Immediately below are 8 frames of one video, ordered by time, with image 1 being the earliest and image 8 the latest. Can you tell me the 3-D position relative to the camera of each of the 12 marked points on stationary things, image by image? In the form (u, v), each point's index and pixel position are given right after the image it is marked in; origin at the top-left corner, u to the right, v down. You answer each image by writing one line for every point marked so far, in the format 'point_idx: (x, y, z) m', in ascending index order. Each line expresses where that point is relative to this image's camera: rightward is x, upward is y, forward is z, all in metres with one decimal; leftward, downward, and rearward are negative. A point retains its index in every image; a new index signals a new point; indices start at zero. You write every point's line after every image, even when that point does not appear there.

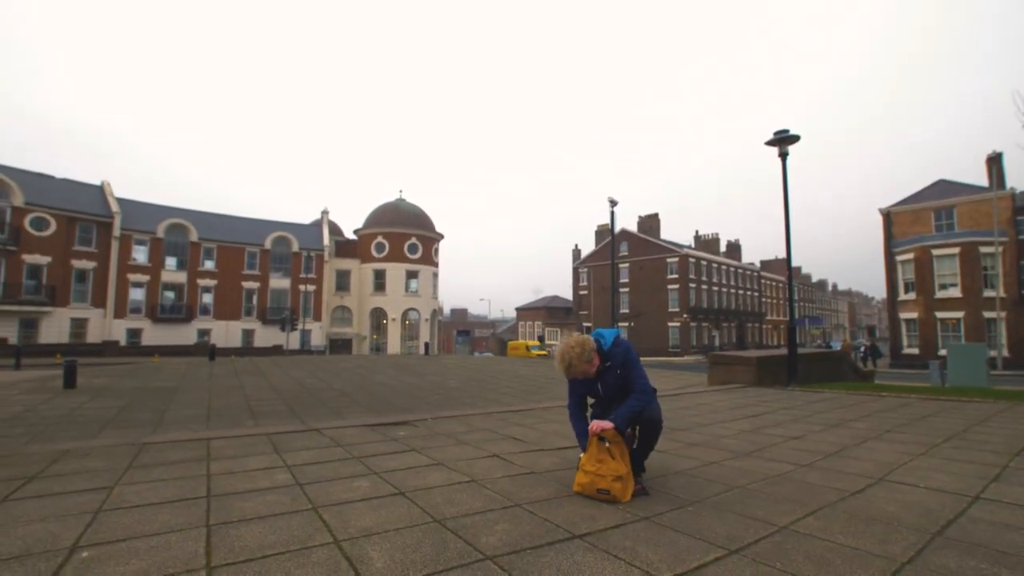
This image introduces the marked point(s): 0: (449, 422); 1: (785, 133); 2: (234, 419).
0: (-0.7, -1.6, +6.0) m
1: (+6.1, +3.4, +11.0) m
2: (-4.7, -2.2, +8.4) m
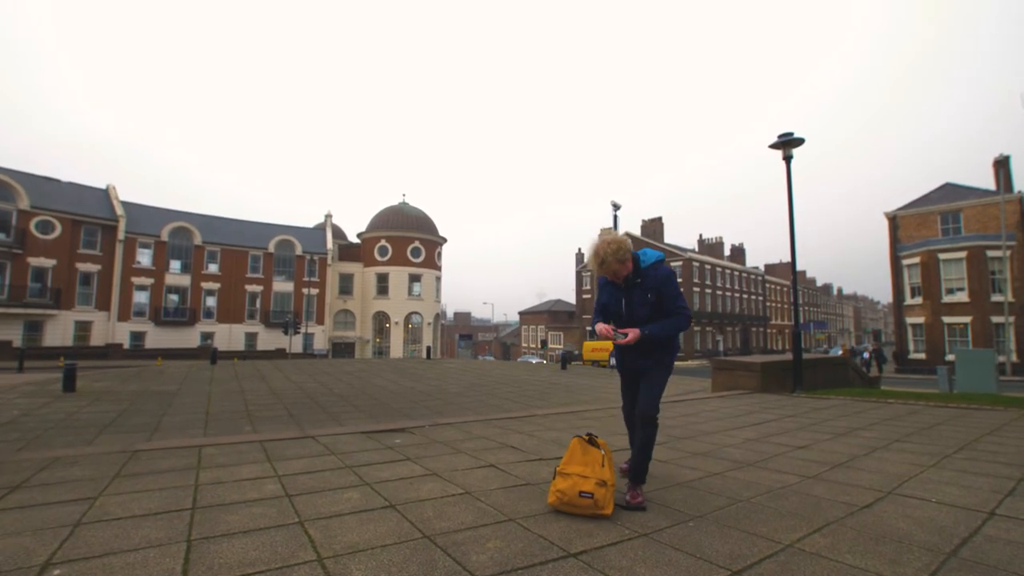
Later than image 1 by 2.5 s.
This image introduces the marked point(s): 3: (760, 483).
0: (-0.8, -1.7, +5.9) m
1: (+6.1, +3.3, +10.9) m
2: (-4.7, -2.3, +8.3) m
3: (+1.8, -1.5, +3.7) m
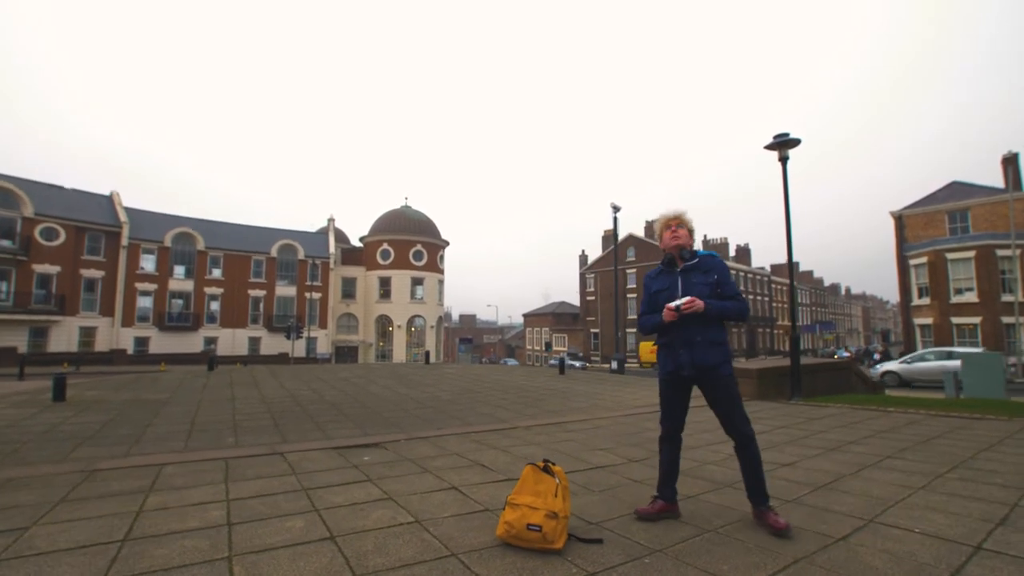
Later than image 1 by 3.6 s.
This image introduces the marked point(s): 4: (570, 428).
0: (-1.0, -1.8, +5.7) m
1: (+5.9, +3.2, +10.7) m
2: (-4.9, -2.4, +8.2) m
3: (+1.6, -1.5, +3.5) m
4: (+0.8, -2.0, +7.0) m
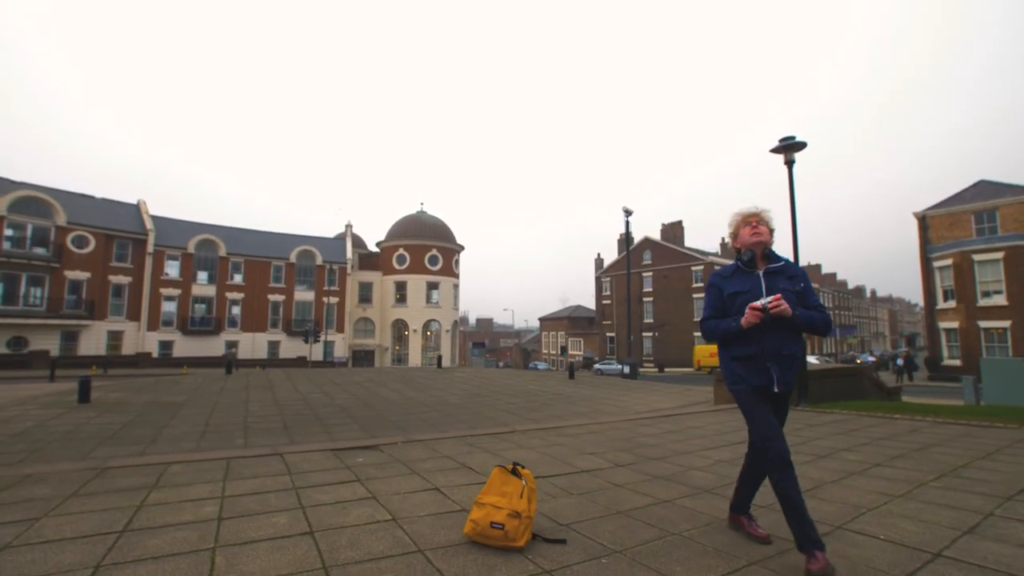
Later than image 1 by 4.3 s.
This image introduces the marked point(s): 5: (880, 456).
0: (-1.1, -1.9, +5.8) m
1: (+5.9, +3.1, +10.6) m
2: (-4.9, -2.6, +8.5) m
3: (+1.4, -1.6, +3.5) m
4: (+0.8, -2.1, +7.1) m
5: (+3.9, -1.8, +5.3) m
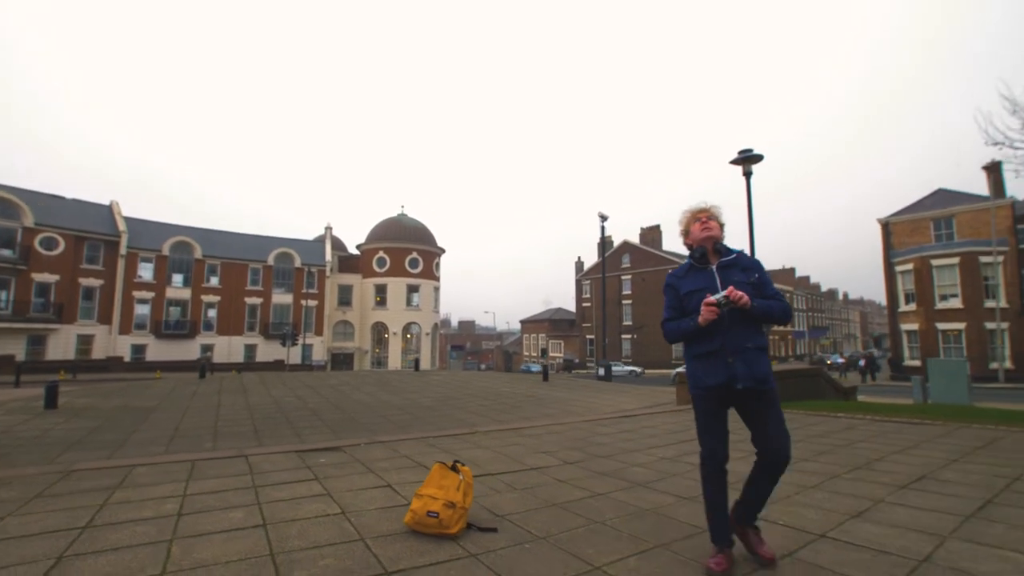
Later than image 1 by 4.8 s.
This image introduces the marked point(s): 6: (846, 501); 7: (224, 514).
0: (-1.6, -2.0, +6.1) m
1: (+5.3, +3.0, +11.1) m
2: (-5.5, -2.6, +8.6) m
3: (+0.9, -1.7, +3.9) m
4: (+0.2, -2.1, +7.4) m
5: (+3.4, -1.9, +5.7) m
6: (+2.6, -1.6, +3.8) m
7: (-2.1, -1.6, +3.6) m
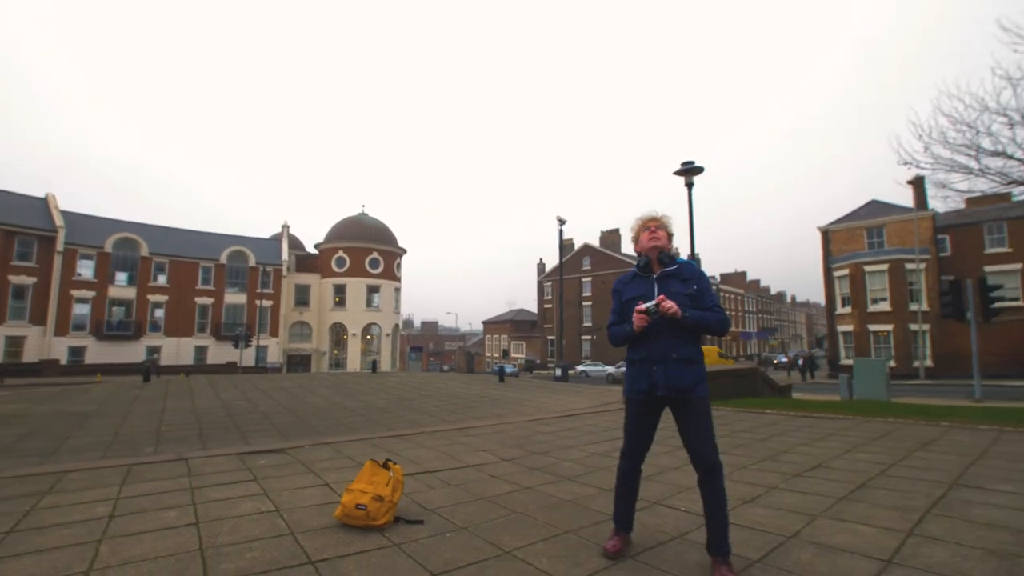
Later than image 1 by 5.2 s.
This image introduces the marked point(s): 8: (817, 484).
0: (-2.4, -2.0, +6.2) m
1: (+4.2, +2.9, +11.7) m
2: (-6.4, -2.7, +8.4) m
3: (+0.4, -1.7, +4.2) m
4: (-0.6, -2.2, +7.6) m
5: (+2.7, -2.0, +6.2) m
6: (+2.0, -1.7, +4.2) m
7: (-2.6, -1.7, +3.7) m
8: (+2.6, -1.7, +4.2) m
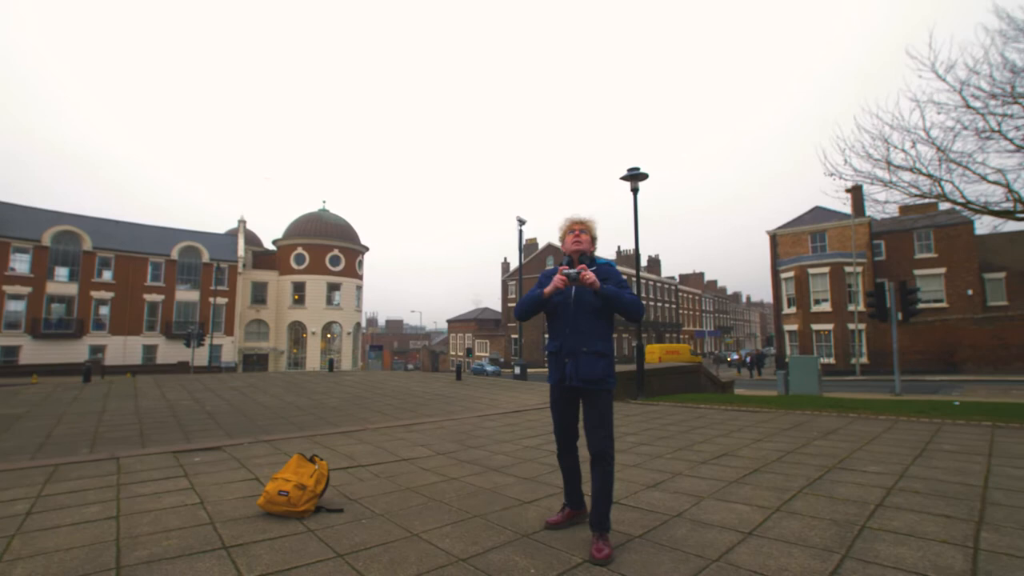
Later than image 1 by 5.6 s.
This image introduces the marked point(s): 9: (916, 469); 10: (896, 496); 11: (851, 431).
0: (-3.2, -2.0, +6.3) m
1: (+3.0, +2.9, +12.2) m
2: (-7.4, -2.6, +8.2) m
3: (-0.3, -1.8, +4.5) m
4: (-1.5, -2.2, +7.8) m
5: (+1.9, -2.0, +6.6) m
6: (+1.3, -1.7, +4.6) m
7: (-3.3, -1.7, +3.8) m
8: (+1.9, -1.7, +4.6) m
9: (+3.5, -1.6, +4.3) m
10: (+2.8, -1.5, +3.6) m
11: (+4.3, -1.8, +6.3) m
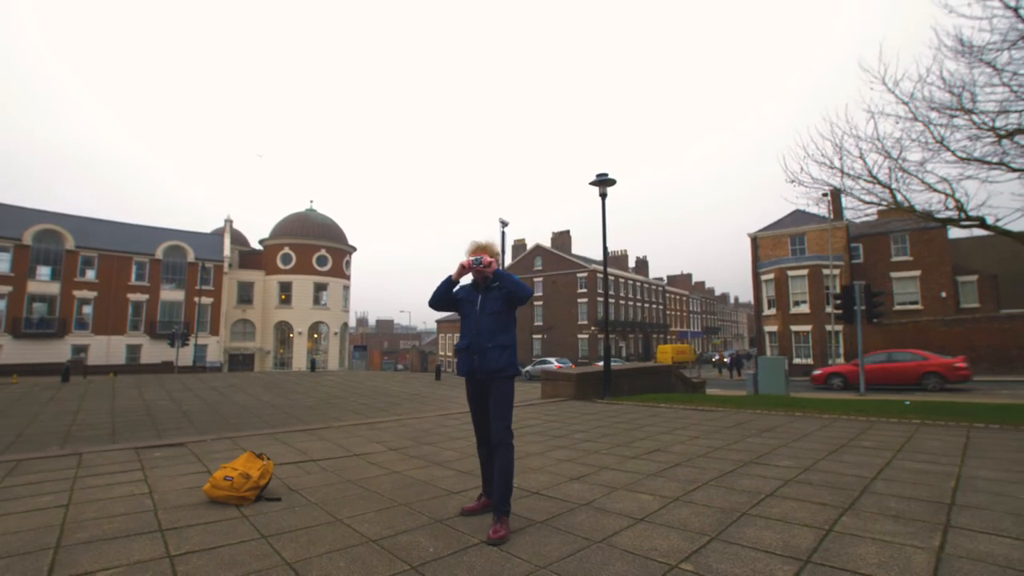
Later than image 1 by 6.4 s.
0: (-3.8, -2.0, +6.5) m
1: (+2.3, +2.9, +12.5) m
2: (-8.0, -2.7, +8.4) m
3: (-0.9, -1.8, +4.7) m
4: (-2.2, -2.2, +8.1) m
5: (+1.3, -2.0, +6.9) m
6: (+0.7, -1.8, +4.9) m
7: (-3.9, -1.7, +4.0) m
8: (+1.3, -1.7, +4.9) m
9: (+2.9, -1.6, +4.7) m
10: (+2.2, -1.6, +3.9) m
11: (+3.7, -1.9, +6.7) m
